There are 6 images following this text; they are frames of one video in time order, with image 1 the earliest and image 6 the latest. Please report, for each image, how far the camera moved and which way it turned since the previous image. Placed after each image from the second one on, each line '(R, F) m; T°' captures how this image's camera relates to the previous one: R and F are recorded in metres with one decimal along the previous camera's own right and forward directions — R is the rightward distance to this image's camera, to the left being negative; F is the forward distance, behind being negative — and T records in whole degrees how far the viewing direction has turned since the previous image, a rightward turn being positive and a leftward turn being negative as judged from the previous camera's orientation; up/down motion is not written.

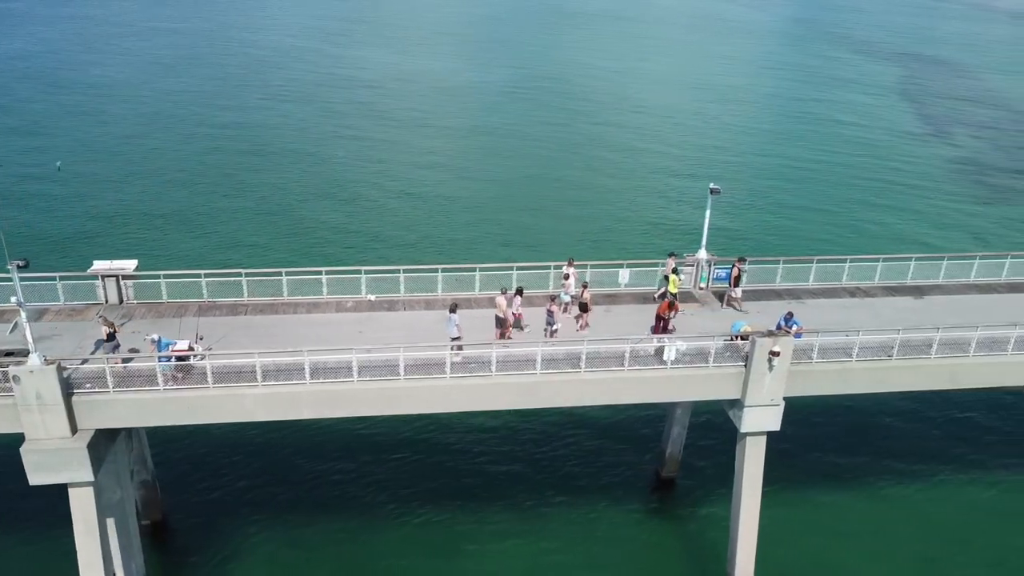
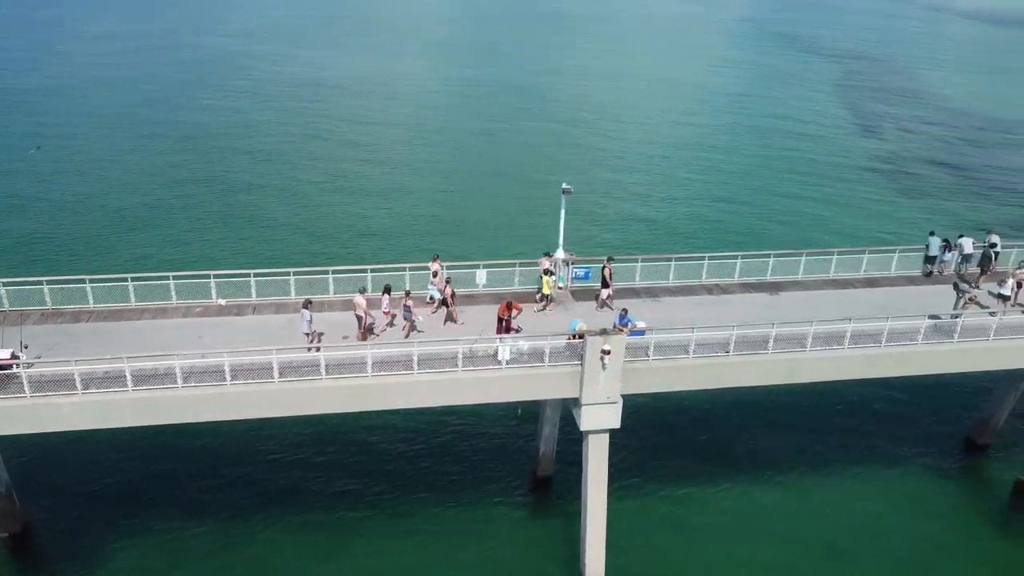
(+3.5, 0.0) m; +2°
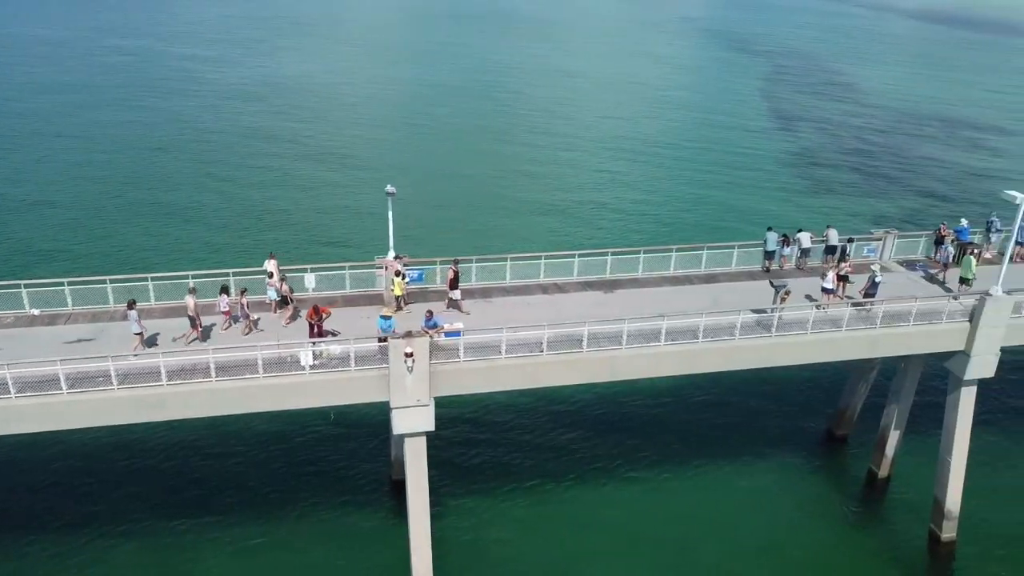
(+4.0, +0.1) m; +3°
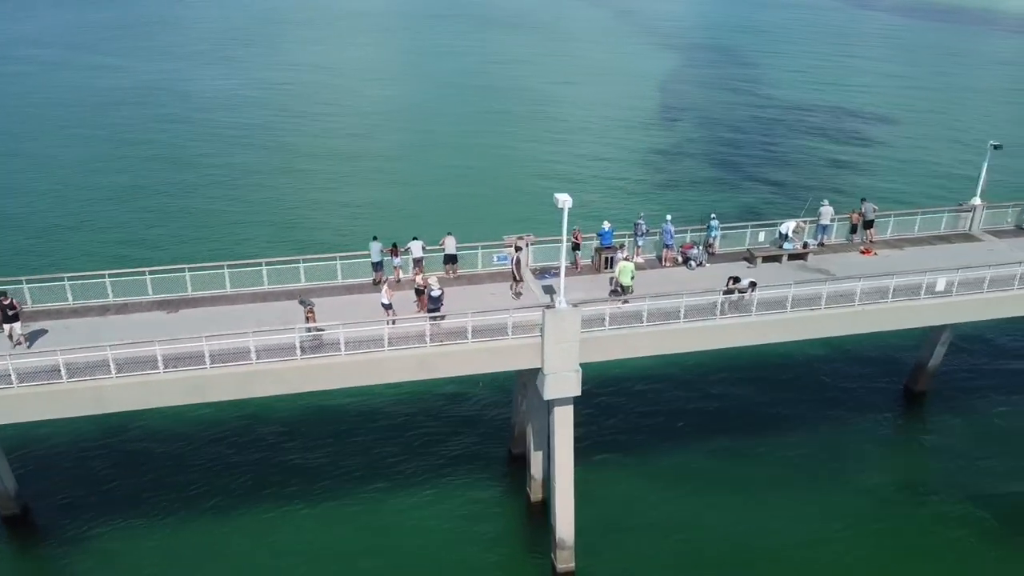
(+12.7, +2.0) m; 0°
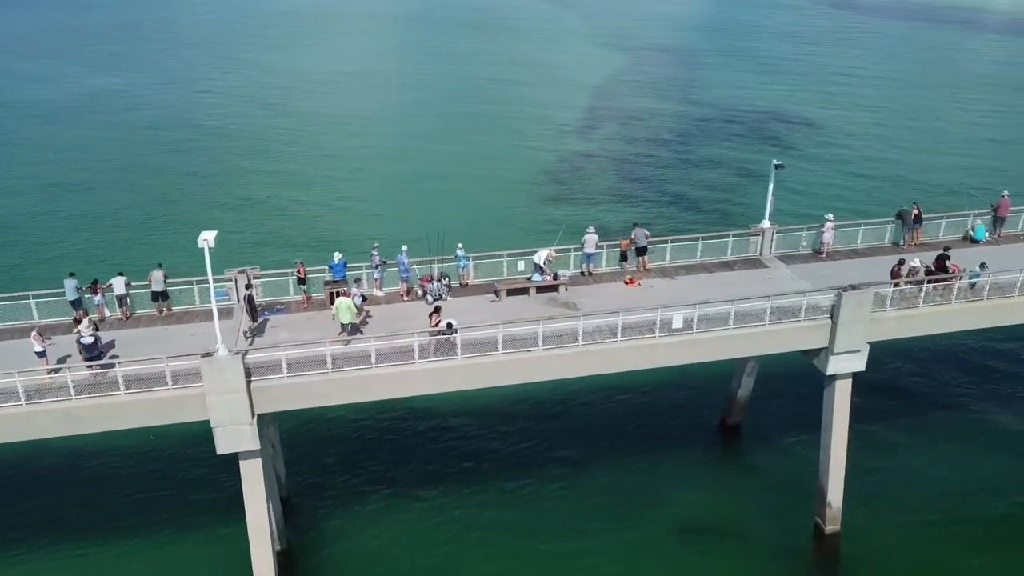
(+8.4, +1.9) m; 0°
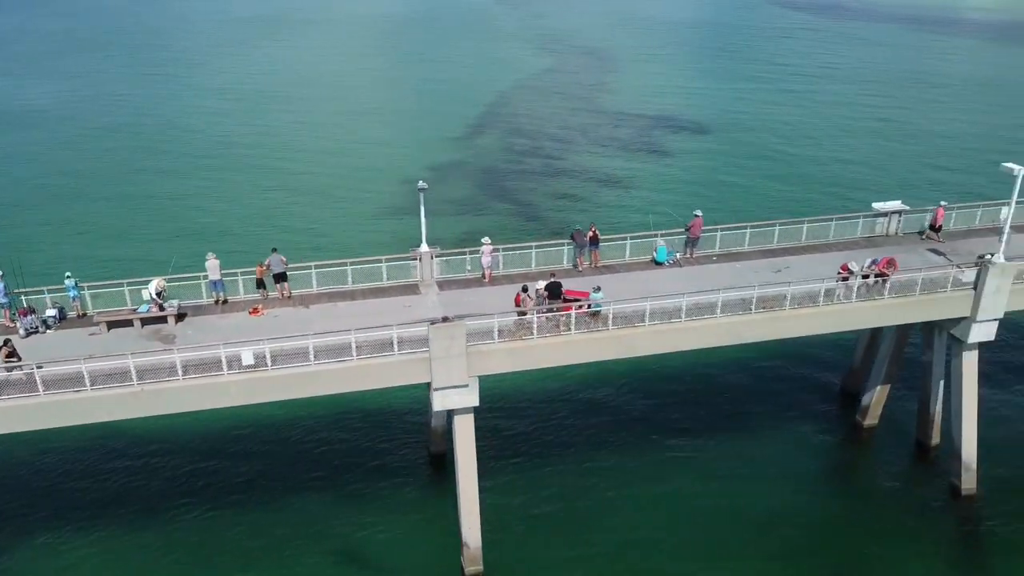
(+11.4, +1.2) m; 0°
